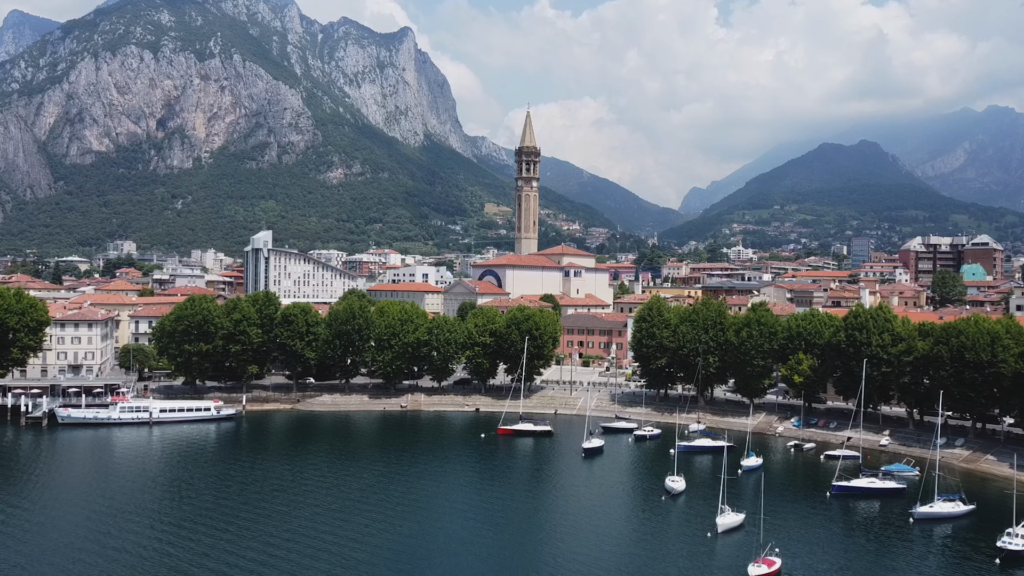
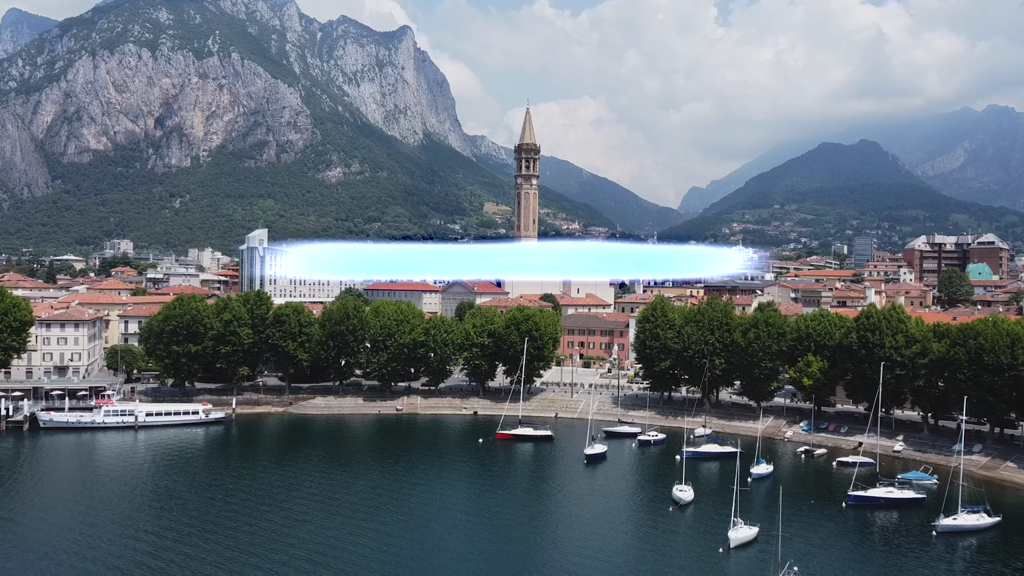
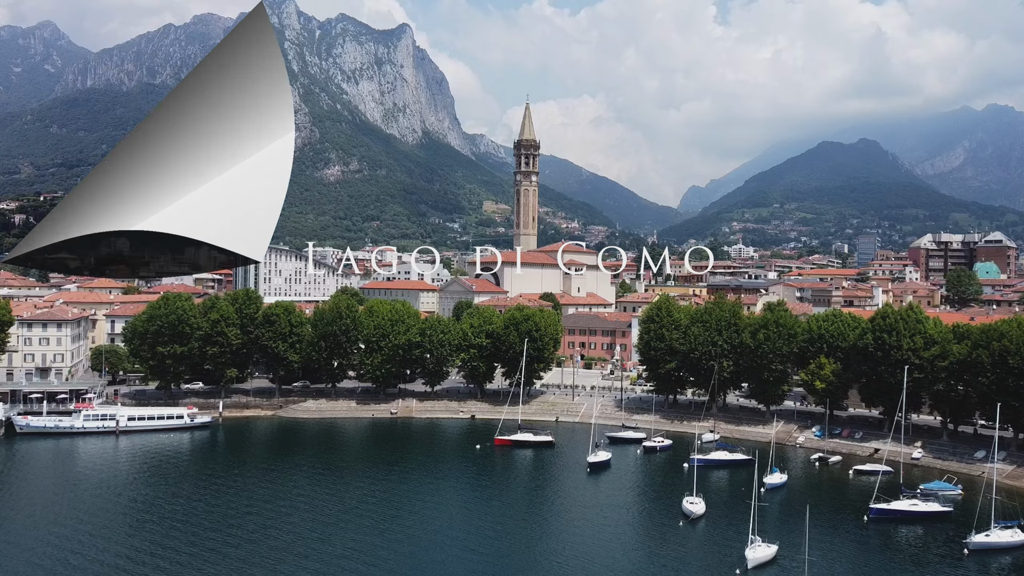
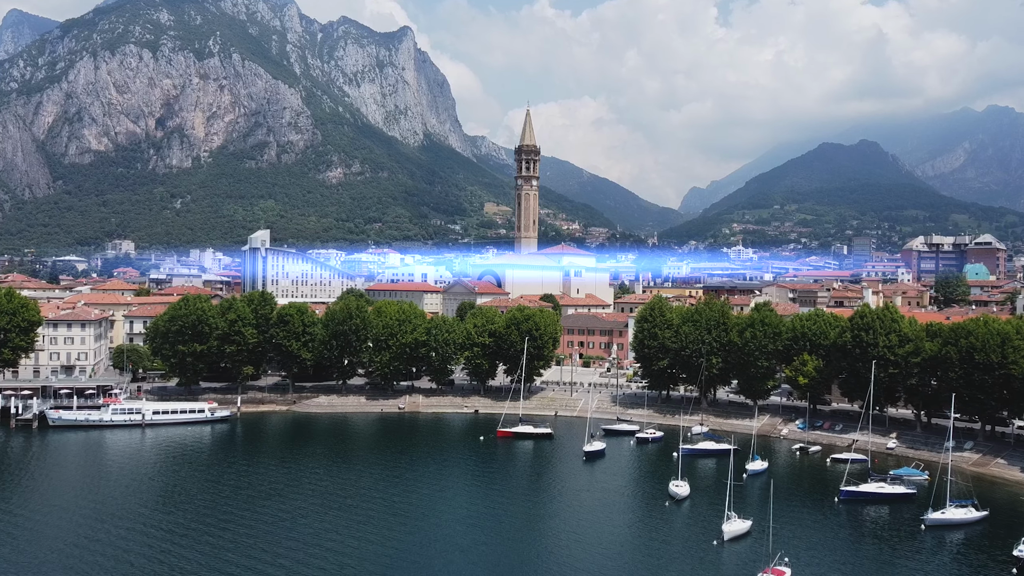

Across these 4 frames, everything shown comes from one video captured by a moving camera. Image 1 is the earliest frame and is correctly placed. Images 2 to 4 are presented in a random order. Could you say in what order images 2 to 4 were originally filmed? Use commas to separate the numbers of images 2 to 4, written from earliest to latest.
4, 2, 3
